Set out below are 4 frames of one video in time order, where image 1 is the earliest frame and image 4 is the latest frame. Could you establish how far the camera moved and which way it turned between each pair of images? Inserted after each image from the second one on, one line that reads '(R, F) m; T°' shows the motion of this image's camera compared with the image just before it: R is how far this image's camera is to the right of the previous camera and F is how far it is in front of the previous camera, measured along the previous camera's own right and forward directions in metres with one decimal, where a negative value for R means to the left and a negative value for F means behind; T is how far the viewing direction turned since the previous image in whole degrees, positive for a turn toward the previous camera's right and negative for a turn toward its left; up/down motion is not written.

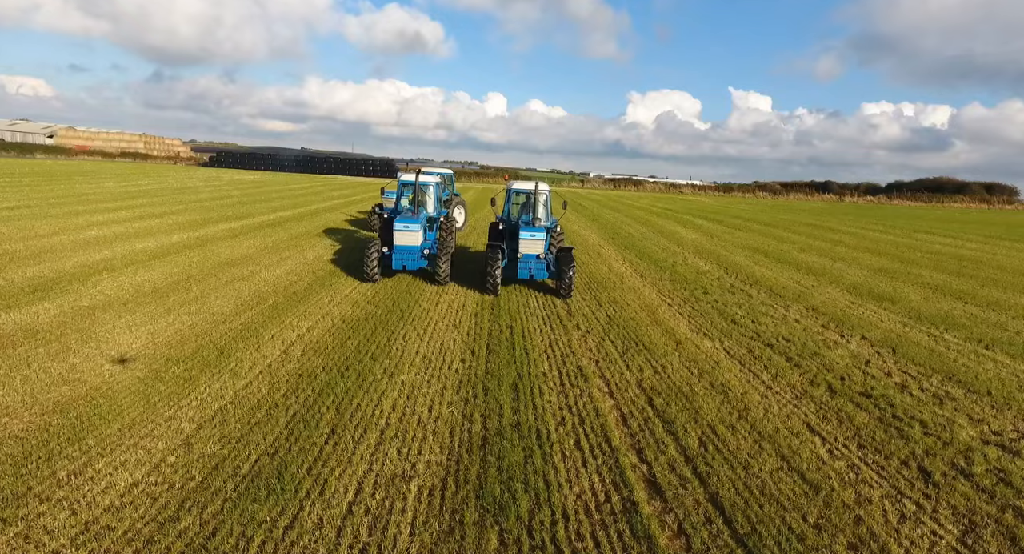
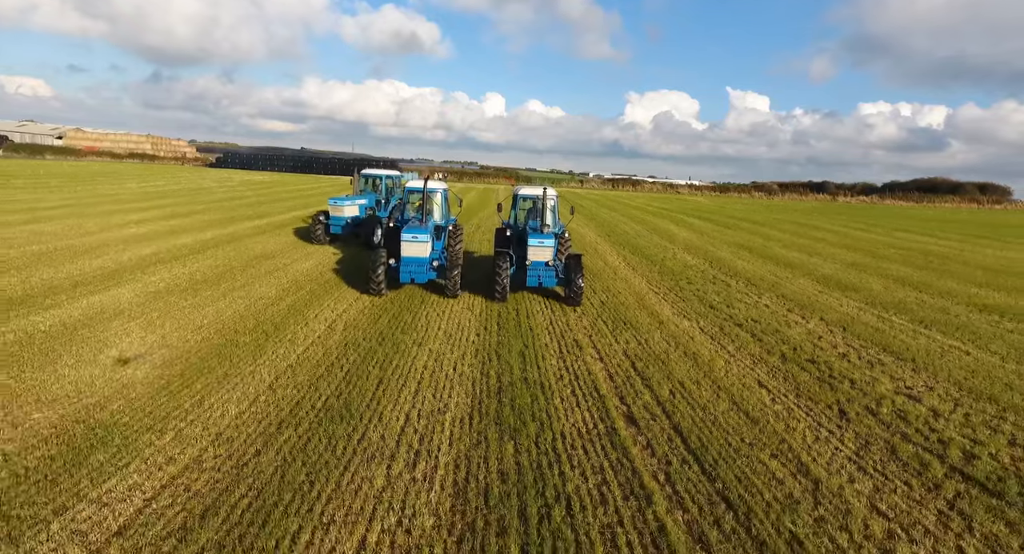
(-0.1, -1.2) m; 0°
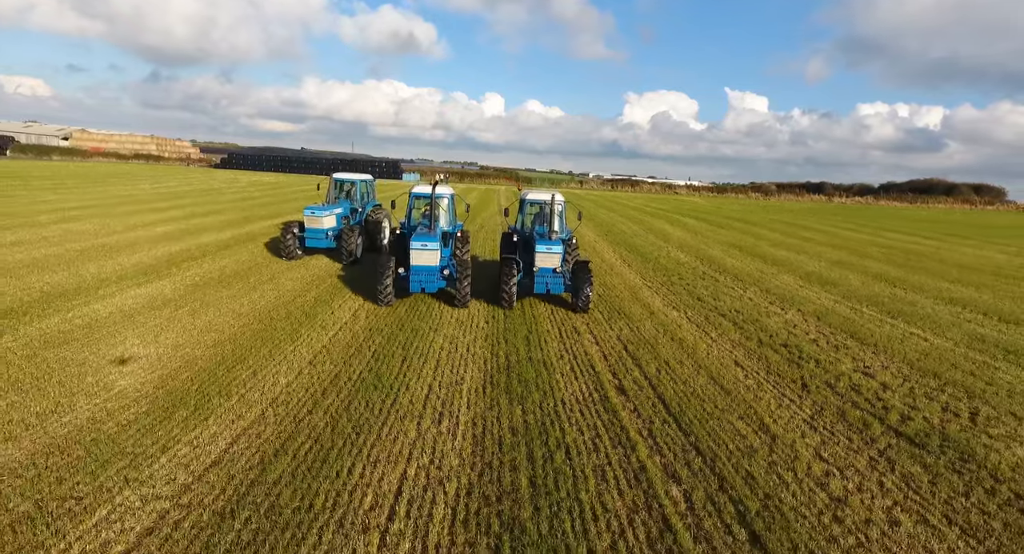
(-0.1, -0.8) m; 0°
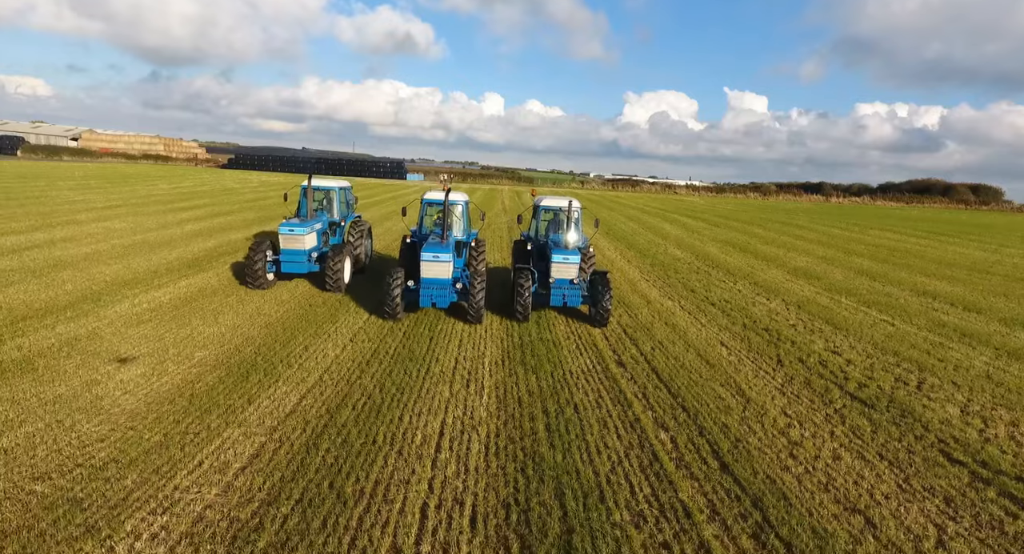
(-0.2, -0.9) m; 0°
